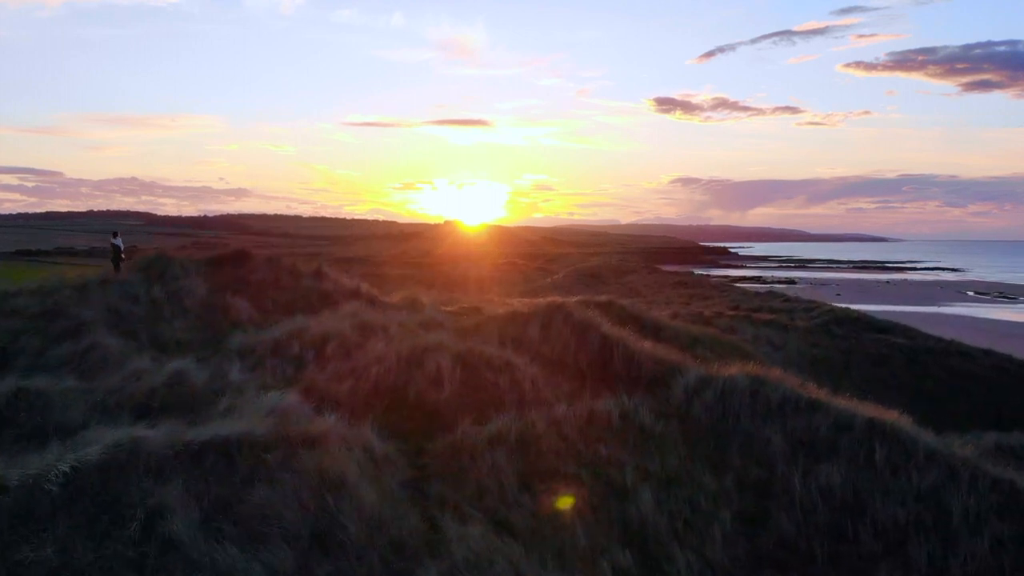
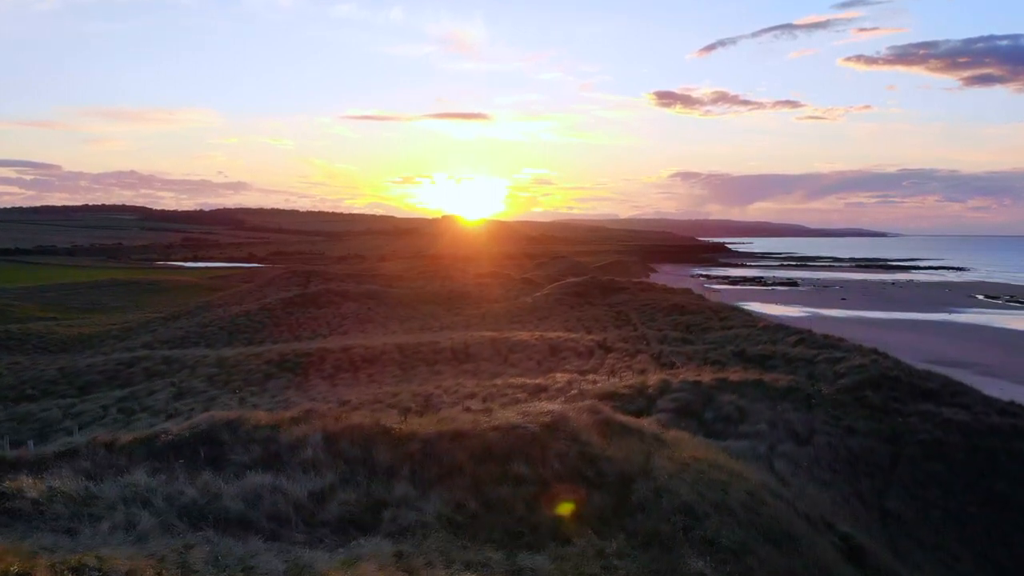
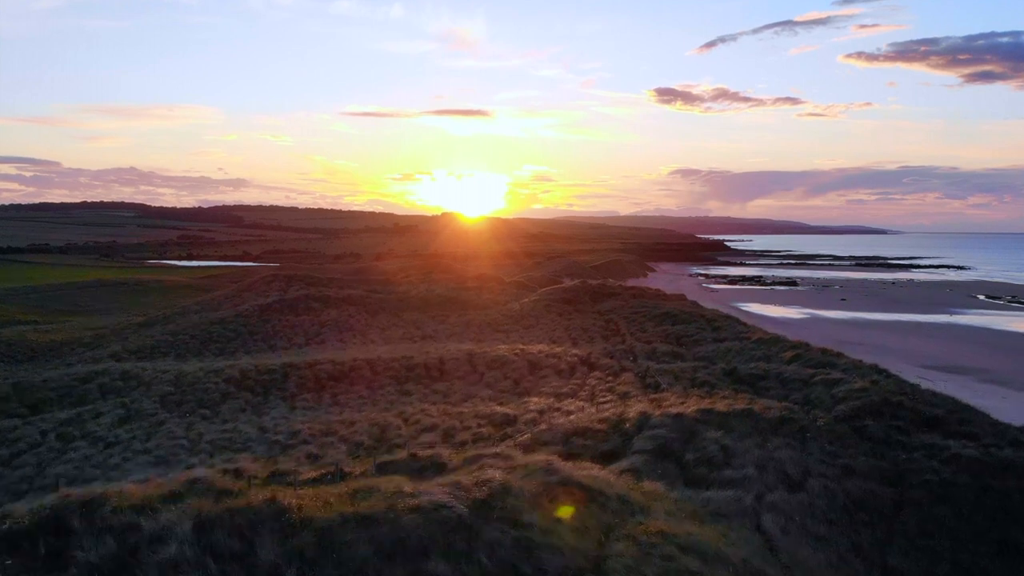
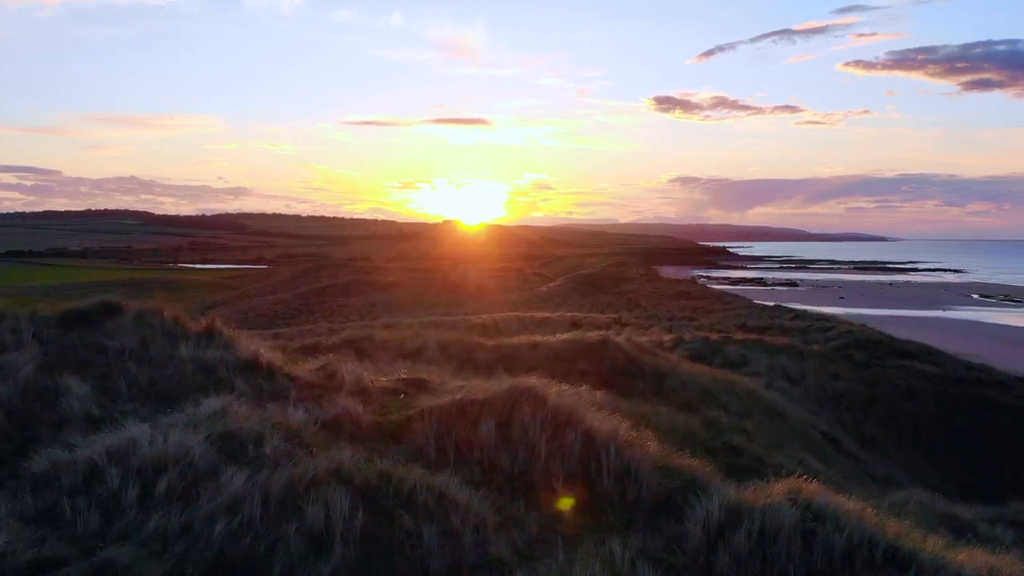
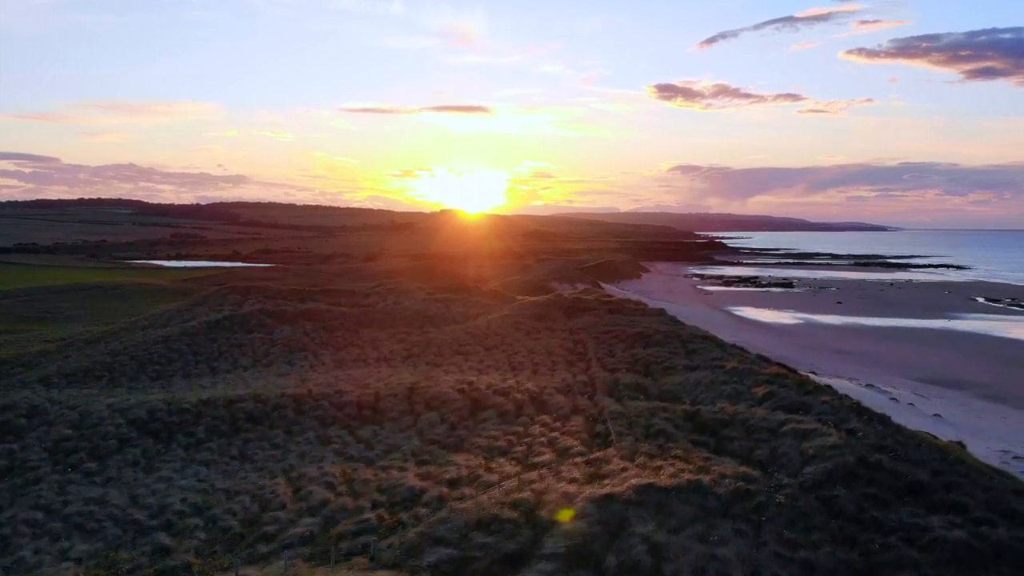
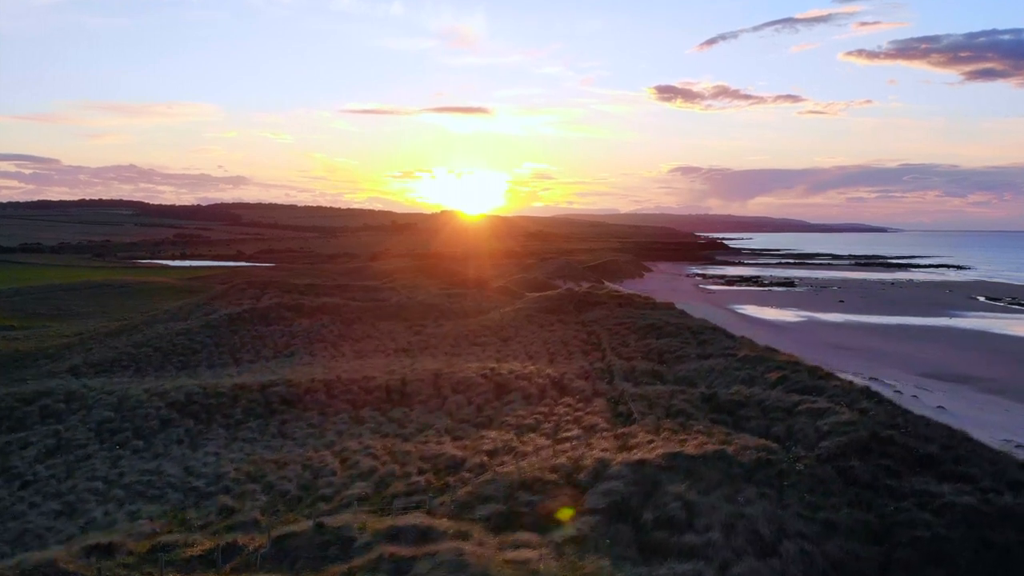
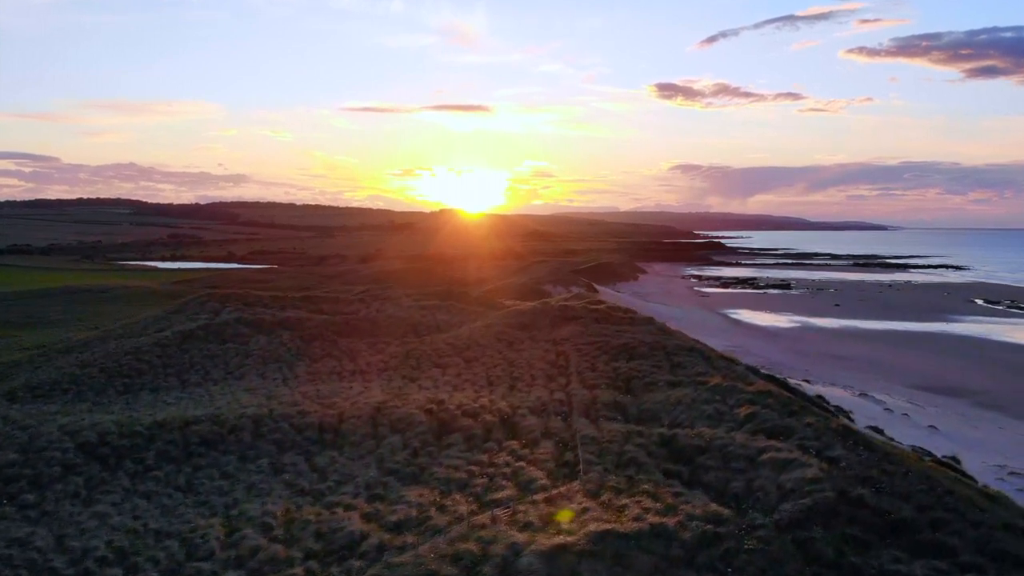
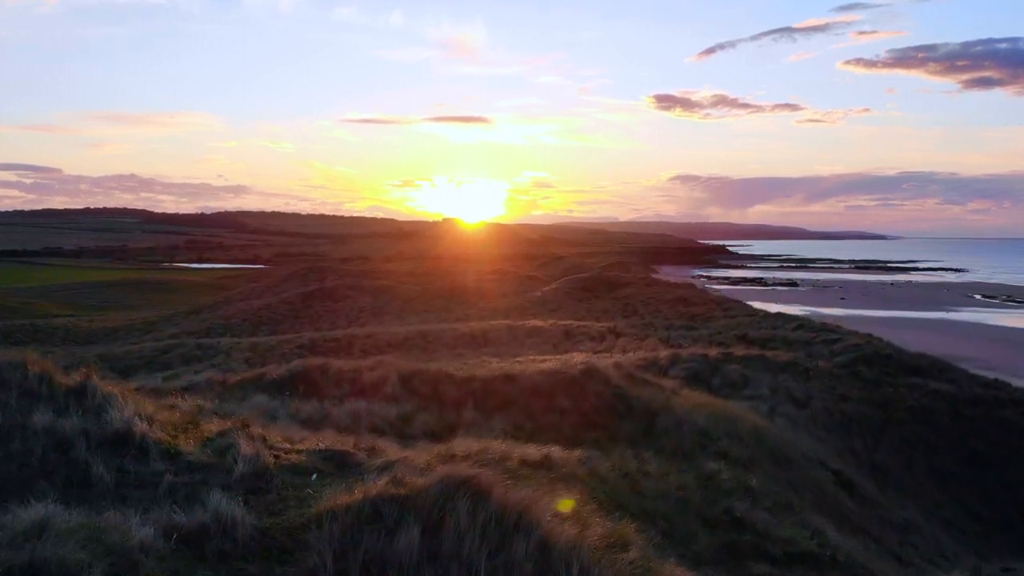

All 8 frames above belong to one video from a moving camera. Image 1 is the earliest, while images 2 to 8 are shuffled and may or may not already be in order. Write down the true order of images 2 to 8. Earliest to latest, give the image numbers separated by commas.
4, 8, 2, 3, 6, 5, 7
